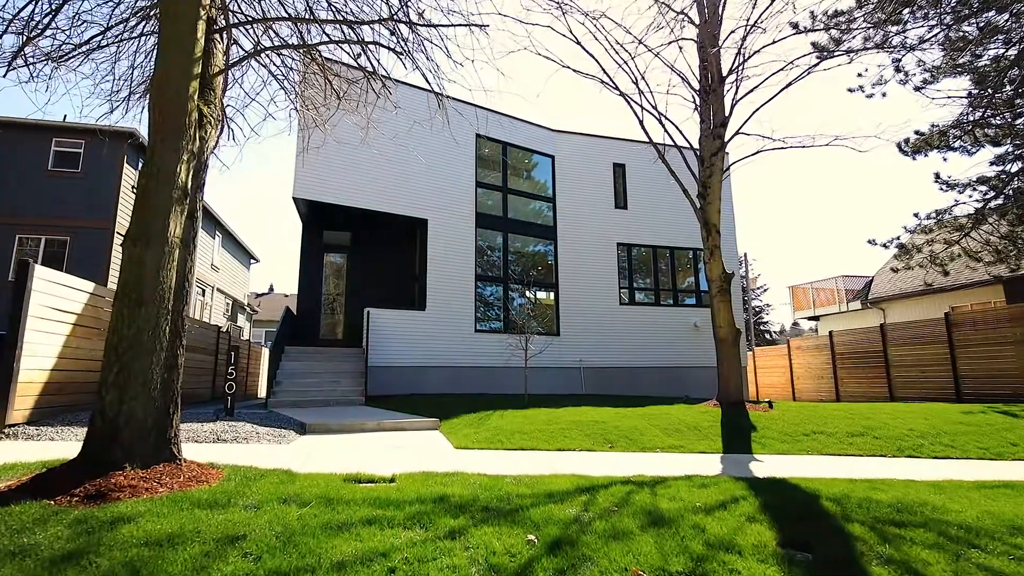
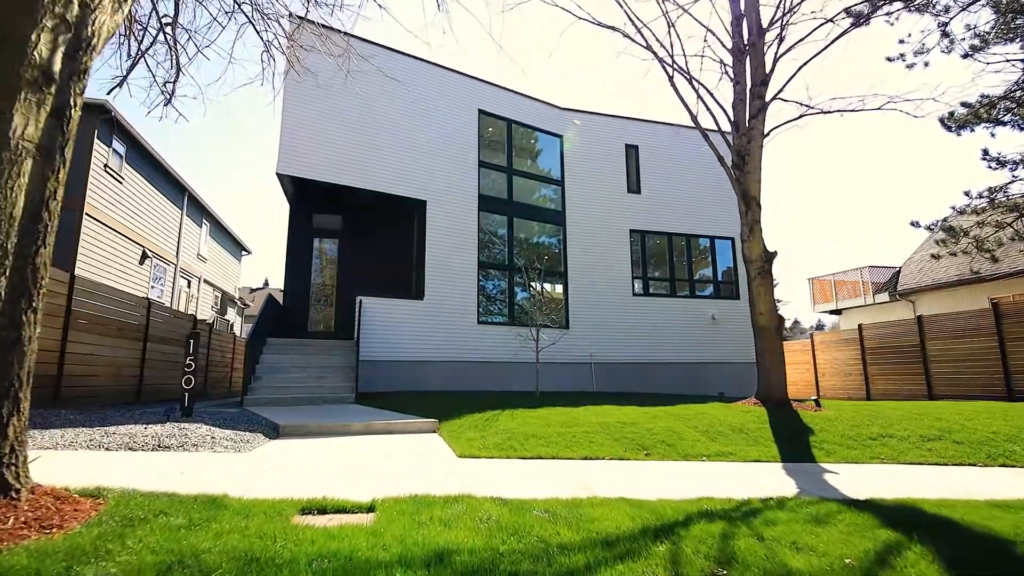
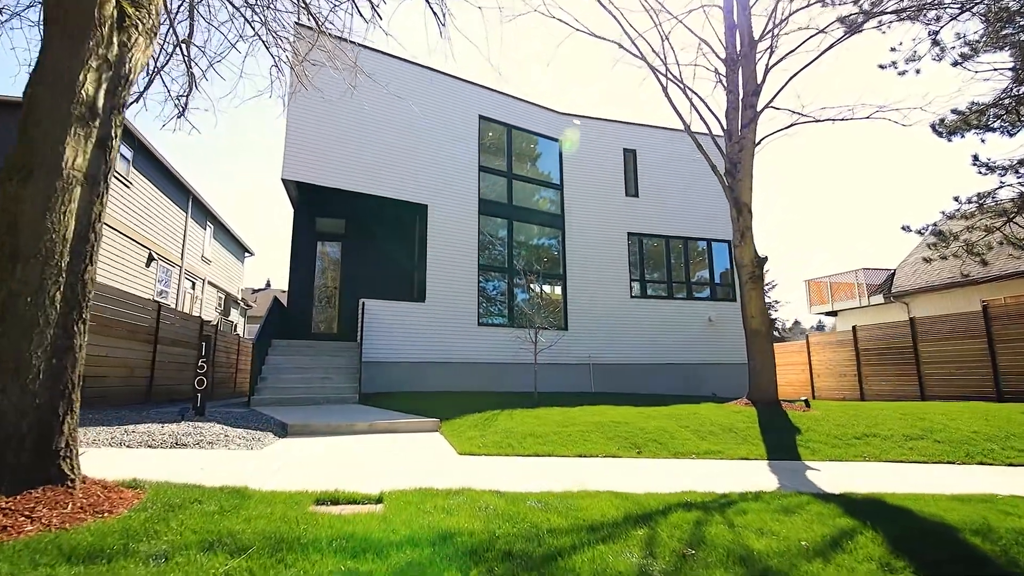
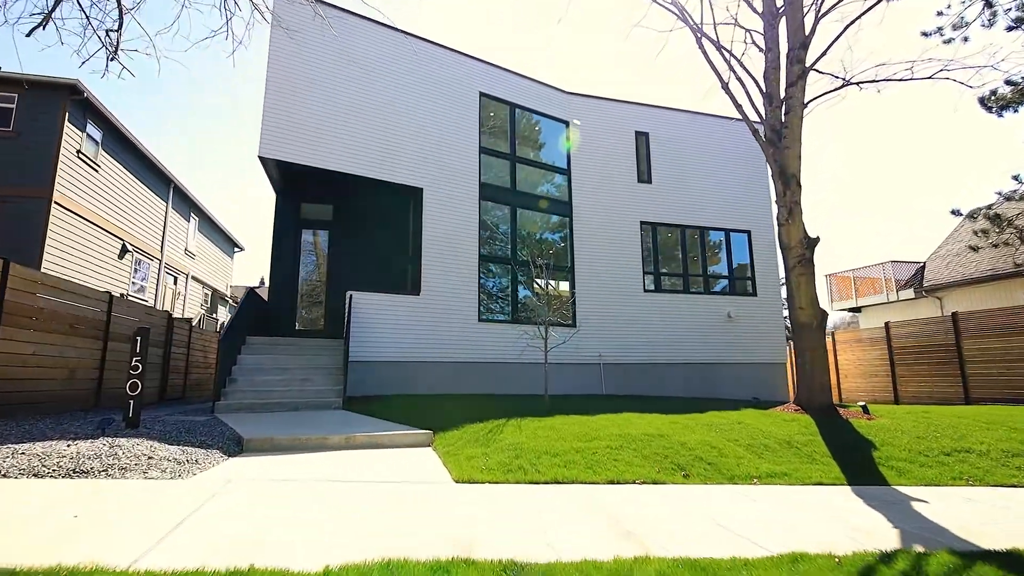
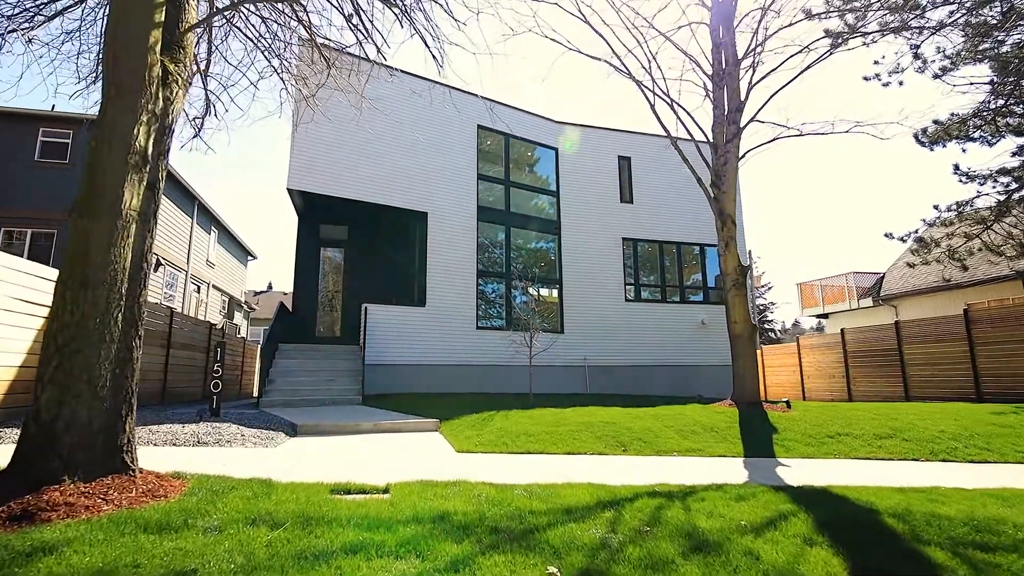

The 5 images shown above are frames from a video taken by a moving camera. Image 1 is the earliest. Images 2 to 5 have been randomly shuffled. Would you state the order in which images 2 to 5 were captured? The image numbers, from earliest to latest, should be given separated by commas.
5, 3, 2, 4
